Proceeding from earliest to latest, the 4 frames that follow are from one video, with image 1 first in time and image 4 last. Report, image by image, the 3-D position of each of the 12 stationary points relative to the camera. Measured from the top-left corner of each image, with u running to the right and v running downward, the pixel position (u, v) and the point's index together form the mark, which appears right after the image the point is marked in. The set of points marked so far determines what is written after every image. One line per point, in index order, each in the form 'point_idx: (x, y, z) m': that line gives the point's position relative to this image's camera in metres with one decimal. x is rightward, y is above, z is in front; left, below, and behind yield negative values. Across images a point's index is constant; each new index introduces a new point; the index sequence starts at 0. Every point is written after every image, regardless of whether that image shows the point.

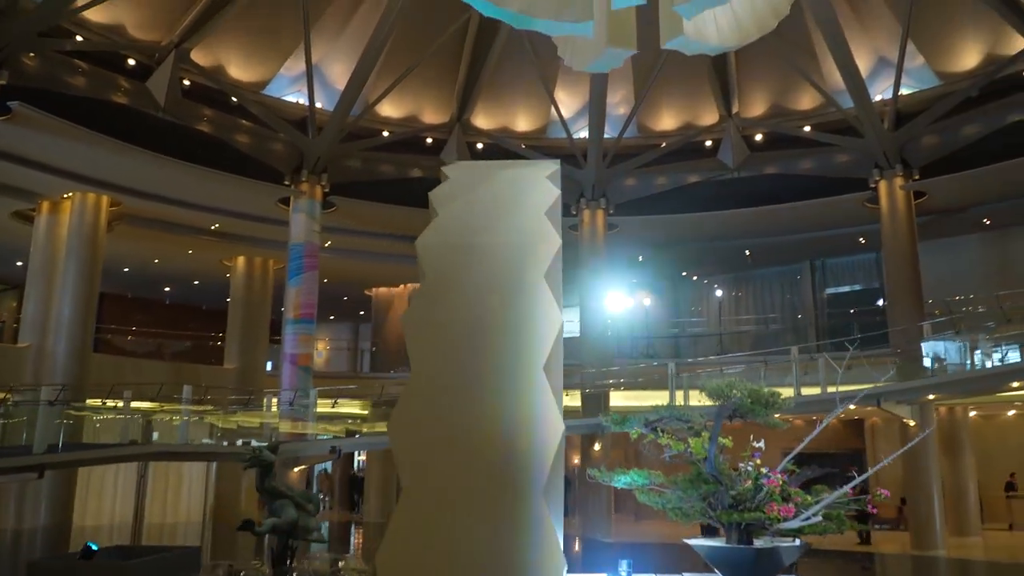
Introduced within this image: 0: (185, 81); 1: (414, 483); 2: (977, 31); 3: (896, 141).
0: (-7.4, +4.7, +19.6) m
1: (-0.6, -1.2, +5.6) m
2: (+10.2, +5.6, +19.2) m
3: (+8.7, +3.4, +19.9) m
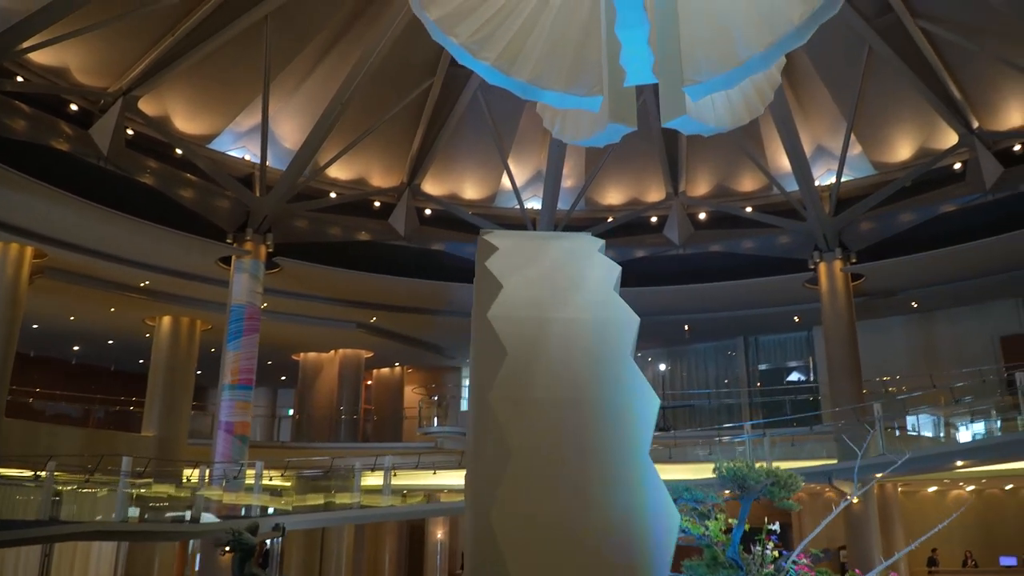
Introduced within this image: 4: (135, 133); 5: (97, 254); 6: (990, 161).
0: (-8.2, +3.4, +18.6) m
1: (+0.1, -1.7, +5.1) m
2: (+9.4, +3.8, +20.4) m
3: (+7.7, +1.5, +20.7) m
4: (-8.2, +3.4, +19.0) m
5: (-9.4, +0.8, +19.8) m
6: (+10.3, +2.7, +18.8) m
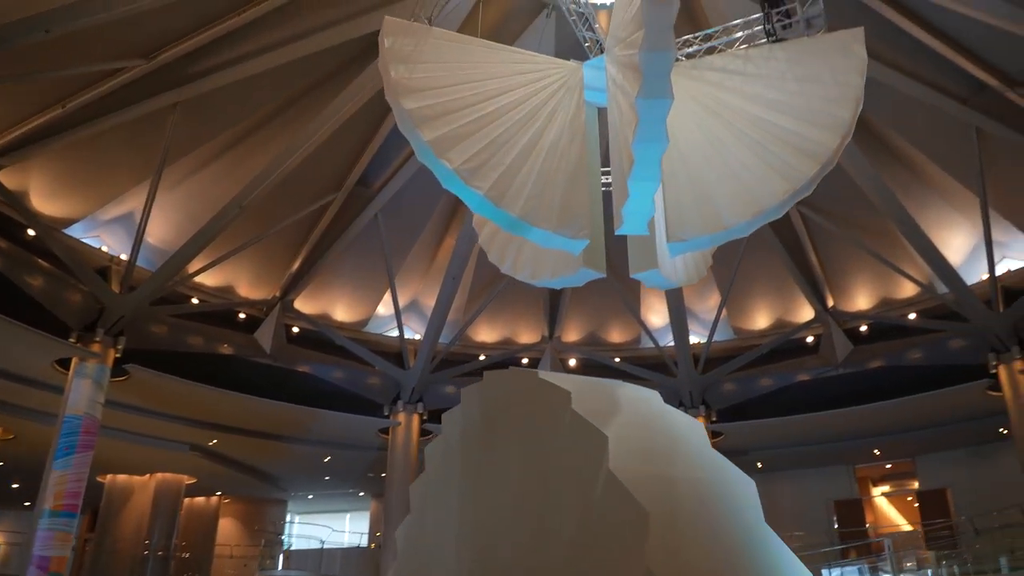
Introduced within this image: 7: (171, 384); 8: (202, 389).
0: (-9.8, +1.6, +16.1) m
1: (+1.3, -2.6, +4.4) m
2: (+6.6, -0.3, +22.2) m
3: (+4.8, -2.4, +21.7) m
4: (-10.0, +1.5, +16.4) m
5: (-11.5, -1.0, +16.4) m
6: (+7.8, -1.2, +20.7) m
7: (-7.4, -2.1, +19.0) m
8: (-6.9, -2.3, +19.5) m
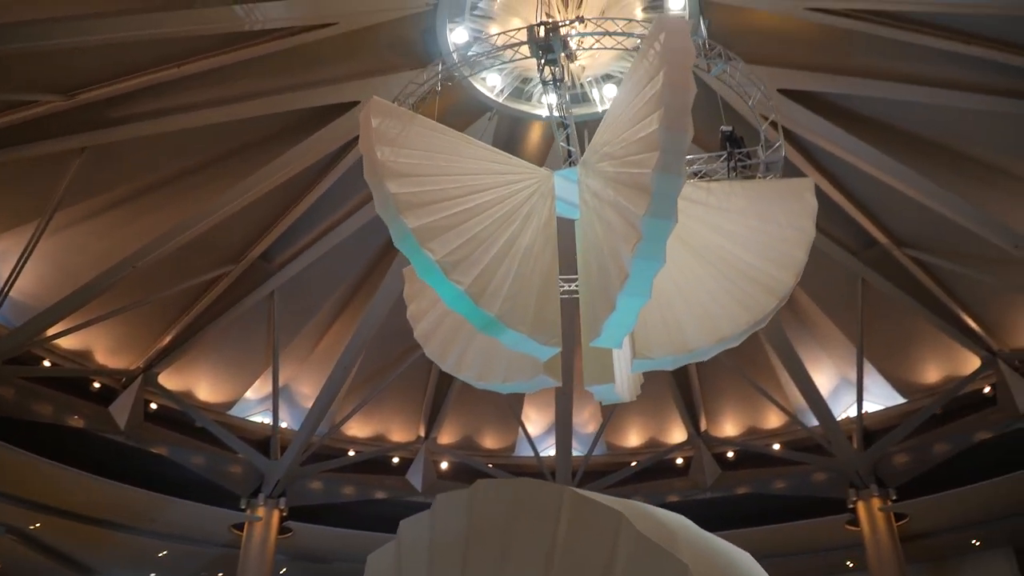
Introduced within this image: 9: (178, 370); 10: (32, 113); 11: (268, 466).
0: (-10.9, +1.0, +13.6) m
1: (+2.1, -3.3, +4.1) m
2: (+3.6, -3.4, +22.7) m
3: (+1.7, -5.2, +21.7) m
4: (-11.1, +0.9, +13.9) m
5: (-12.8, -1.4, +13.3) m
6: (+5.0, -4.3, +21.5) m
7: (-9.5, -3.2, +16.5) m
8: (-9.1, -3.5, +17.0) m
9: (-7.6, -1.9, +19.9) m
10: (-7.4, +2.7, +13.4) m
11: (-5.5, -4.0, +19.8) m
